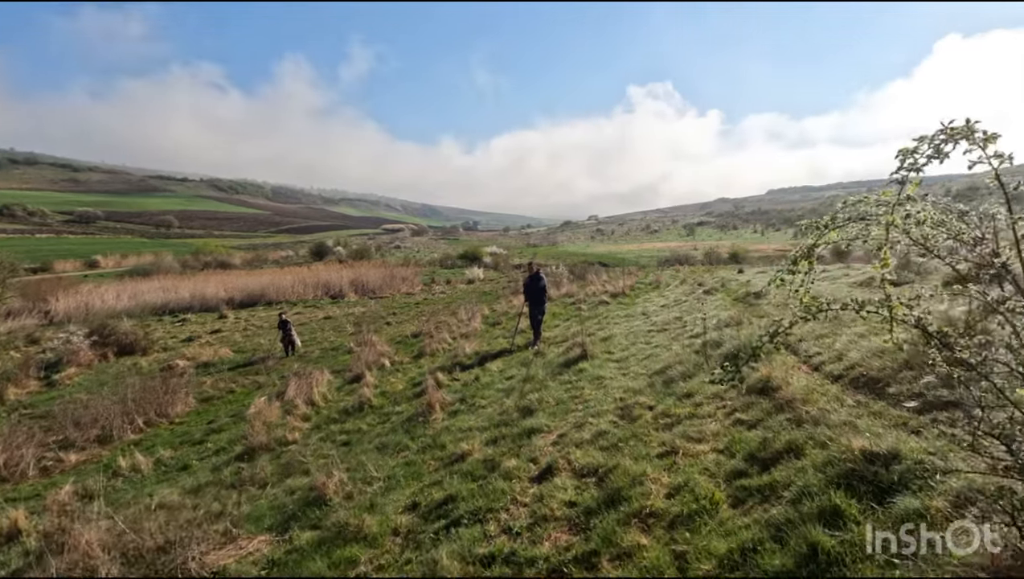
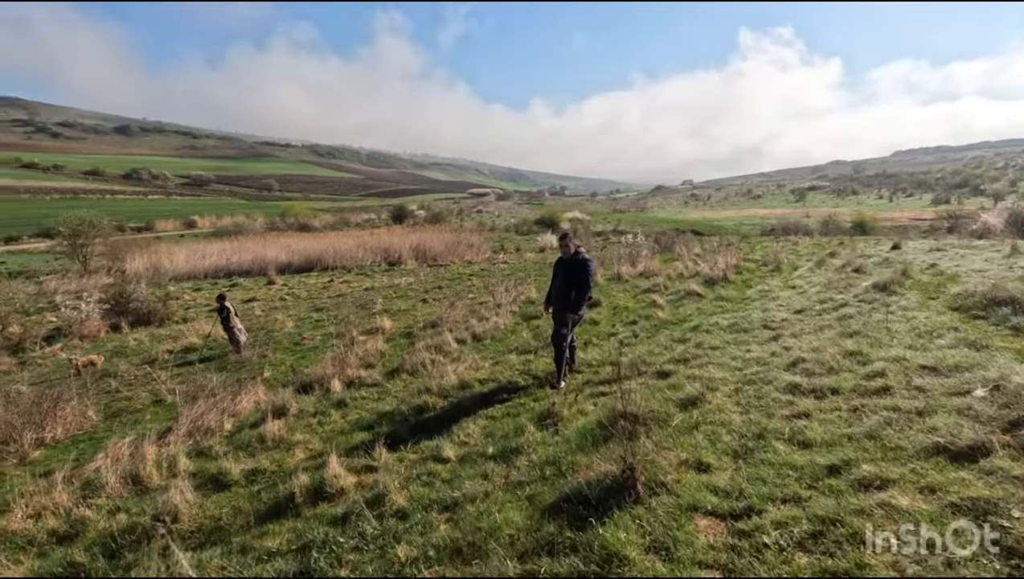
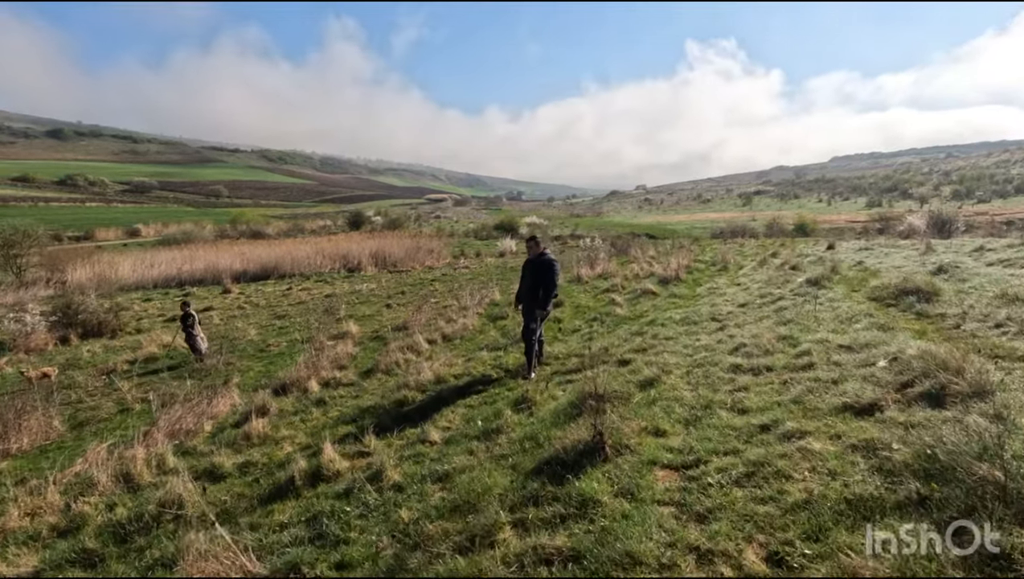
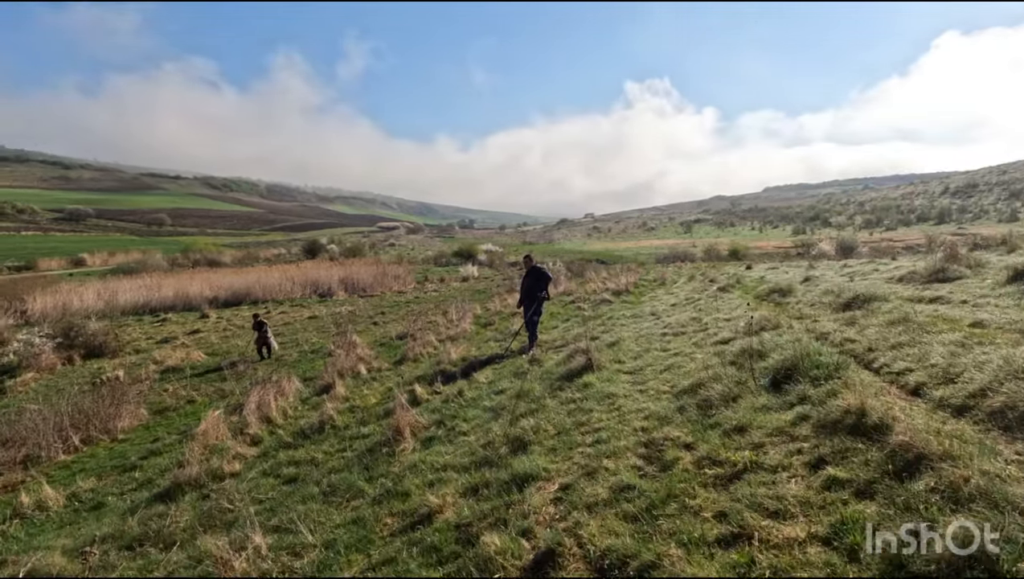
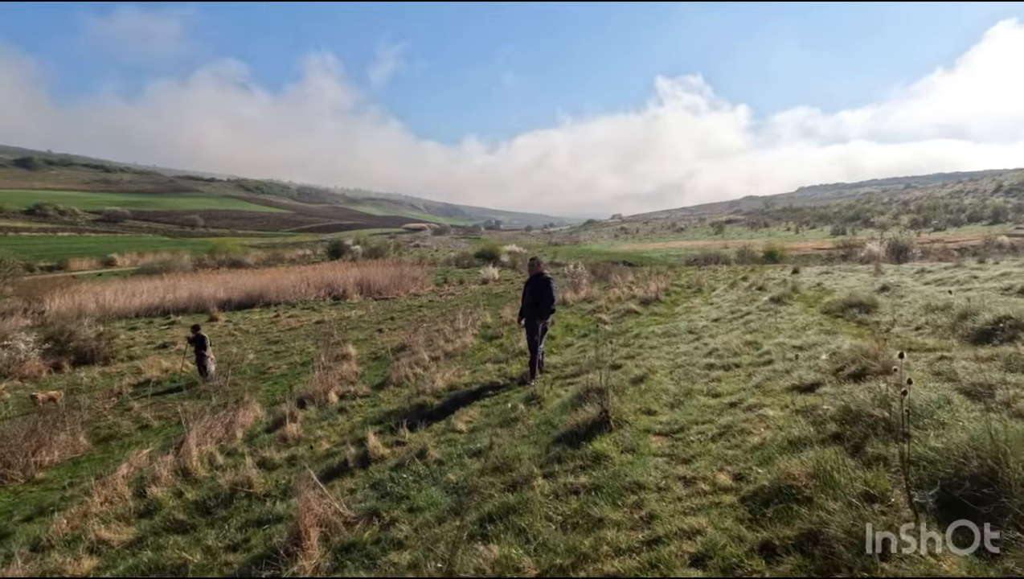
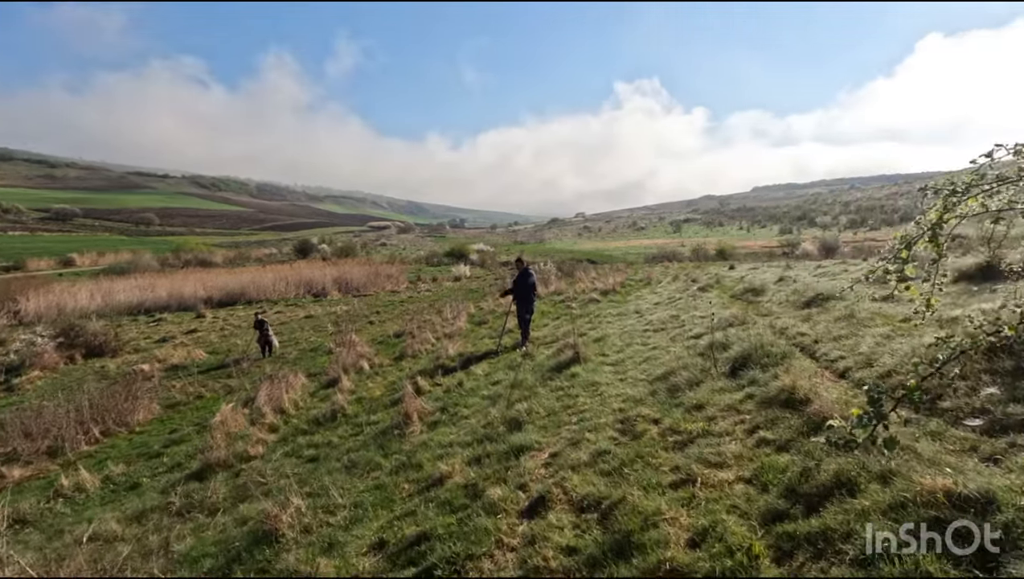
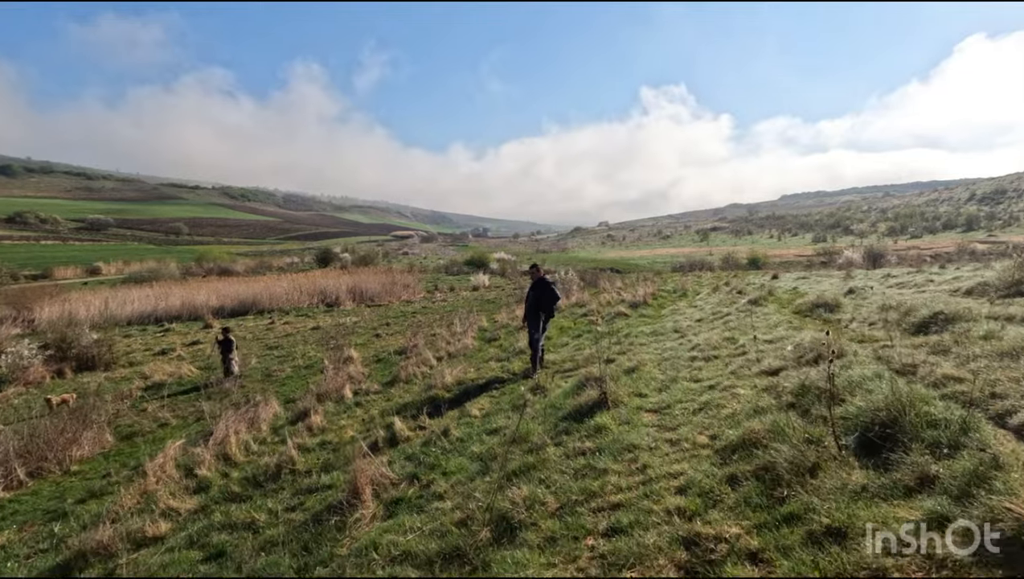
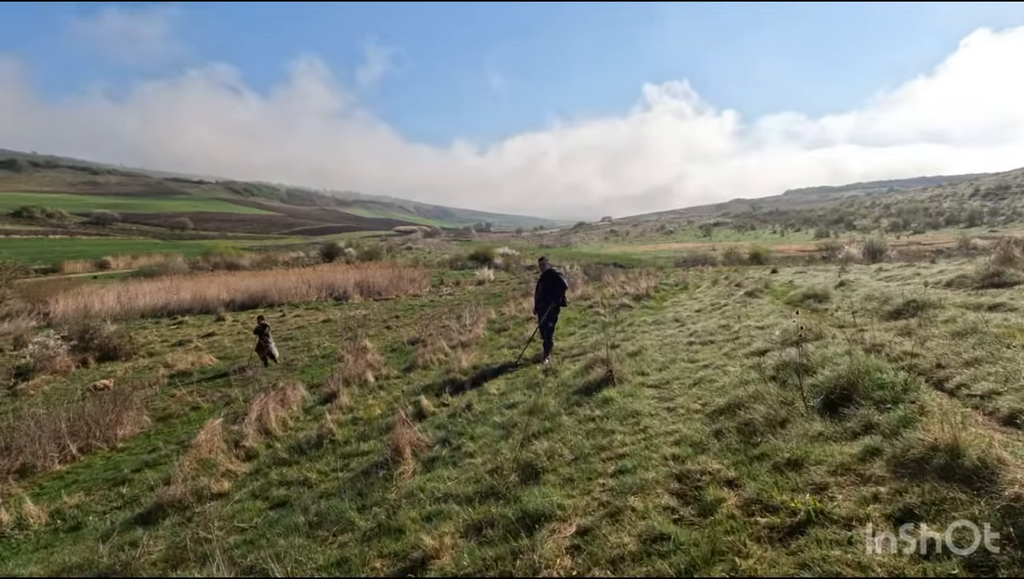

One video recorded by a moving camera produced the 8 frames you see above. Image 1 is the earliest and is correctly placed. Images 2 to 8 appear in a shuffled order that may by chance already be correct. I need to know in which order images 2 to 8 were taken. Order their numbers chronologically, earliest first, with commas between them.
6, 4, 8, 7, 5, 3, 2
